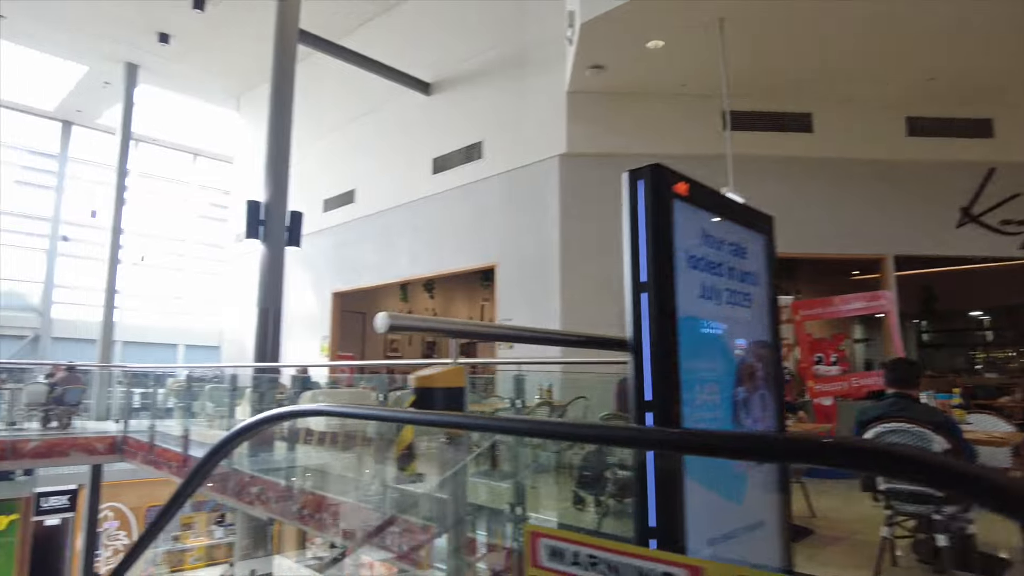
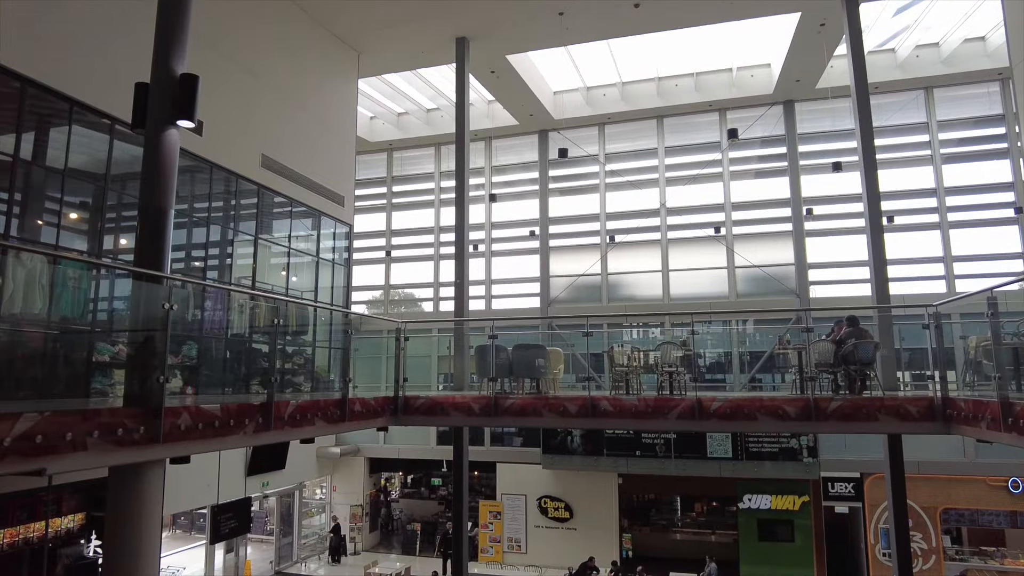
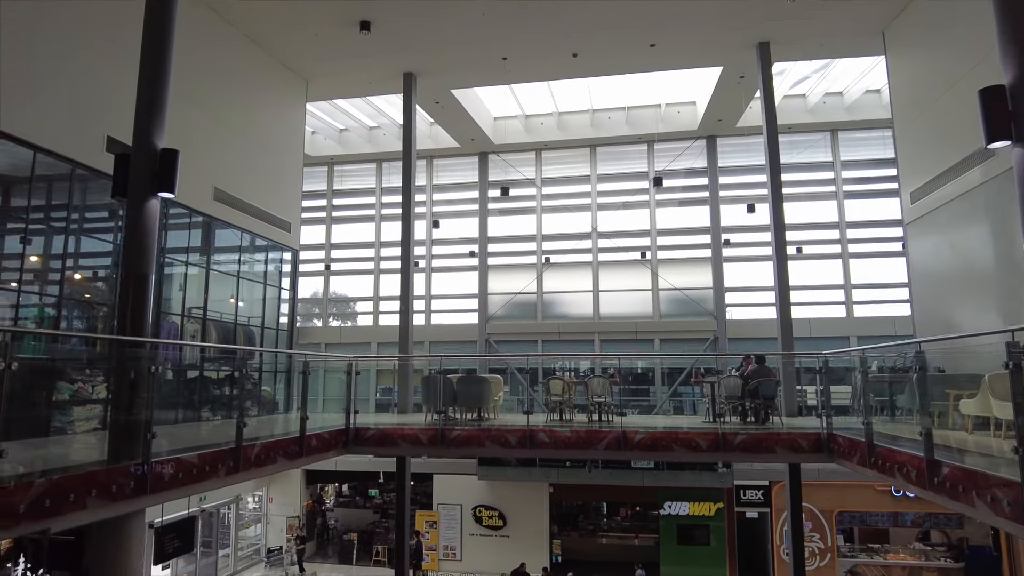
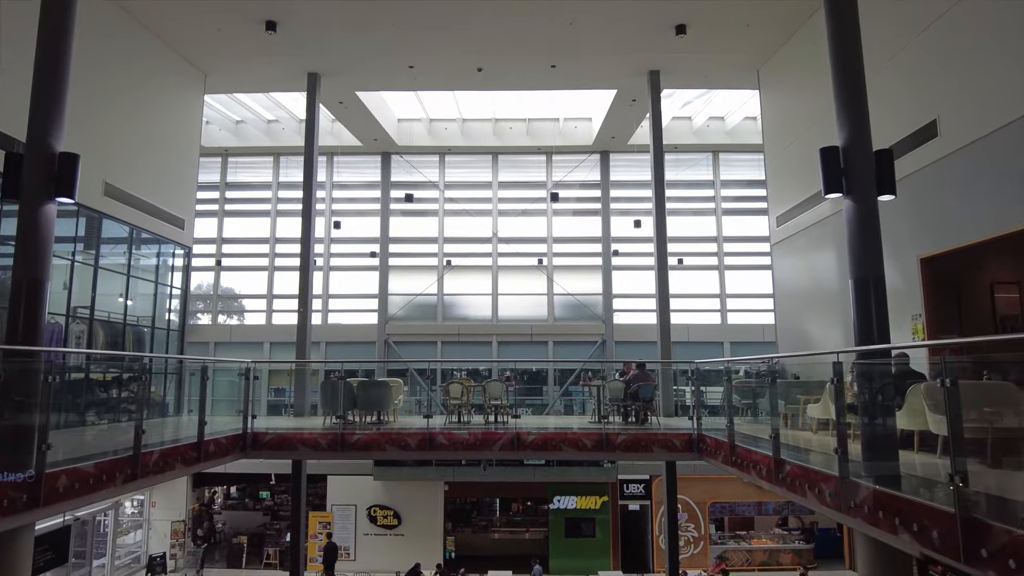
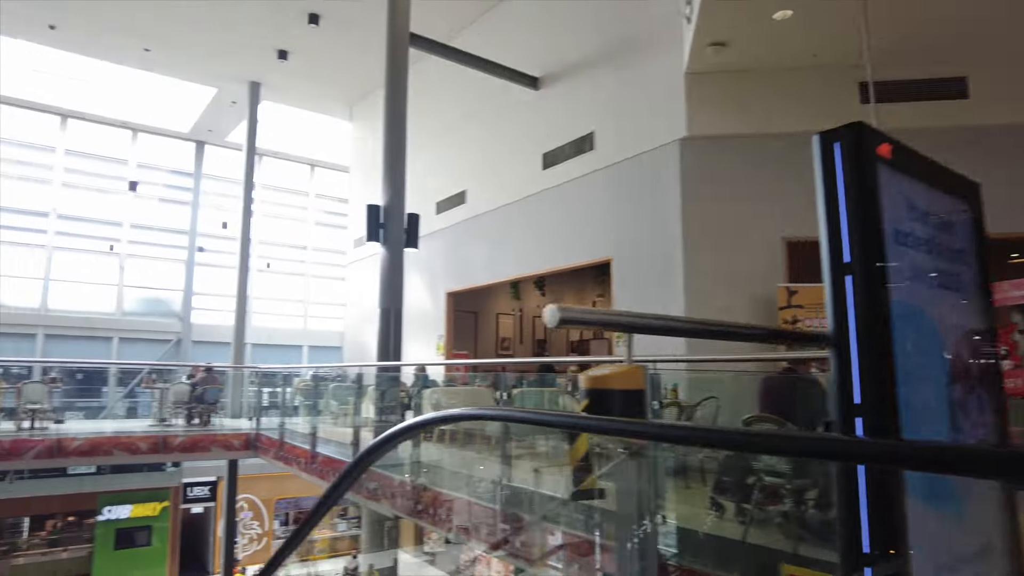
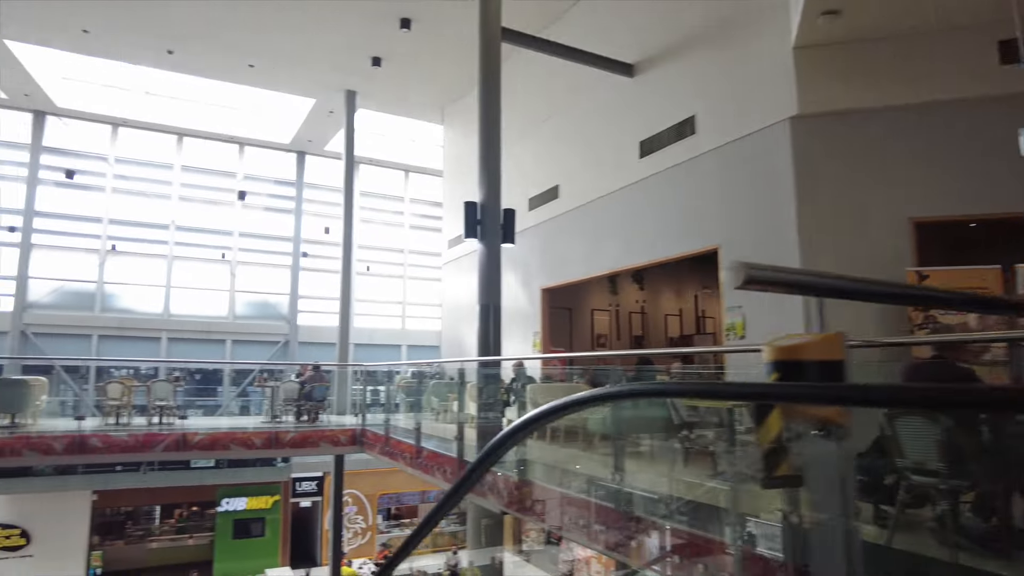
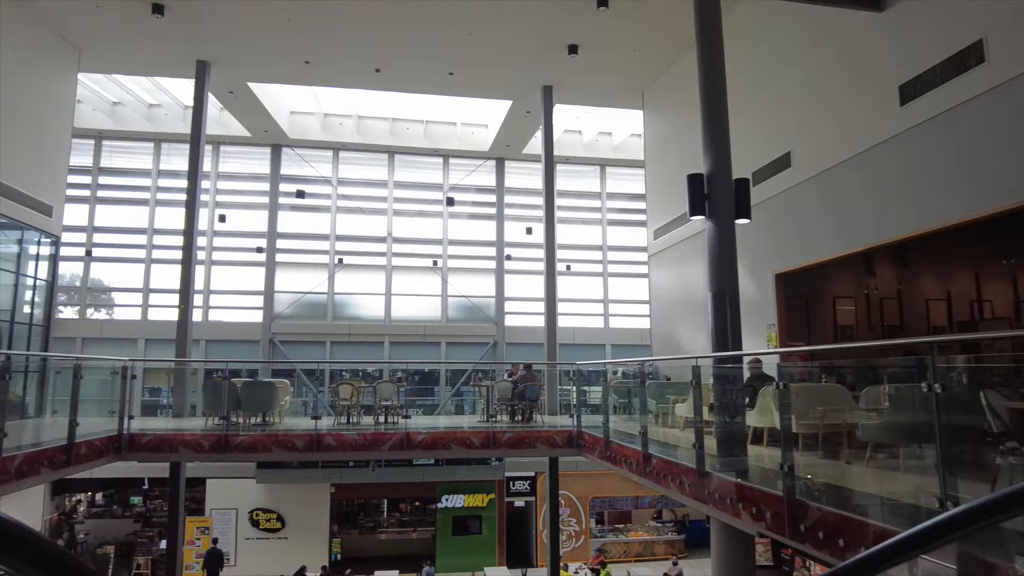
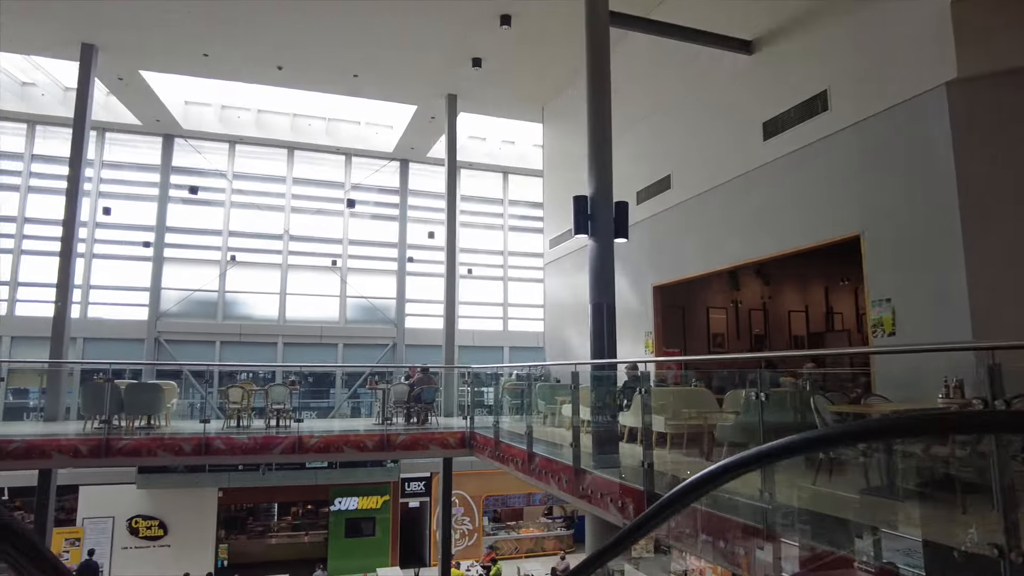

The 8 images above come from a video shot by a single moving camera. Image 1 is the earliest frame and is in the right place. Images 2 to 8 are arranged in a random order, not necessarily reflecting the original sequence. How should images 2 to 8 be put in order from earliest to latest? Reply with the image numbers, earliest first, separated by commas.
5, 6, 8, 7, 4, 3, 2
